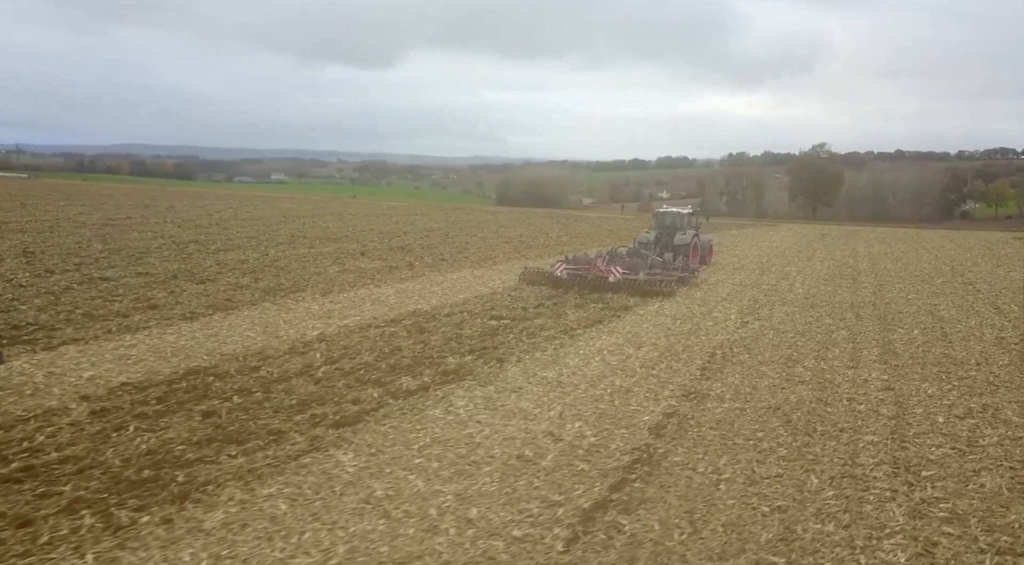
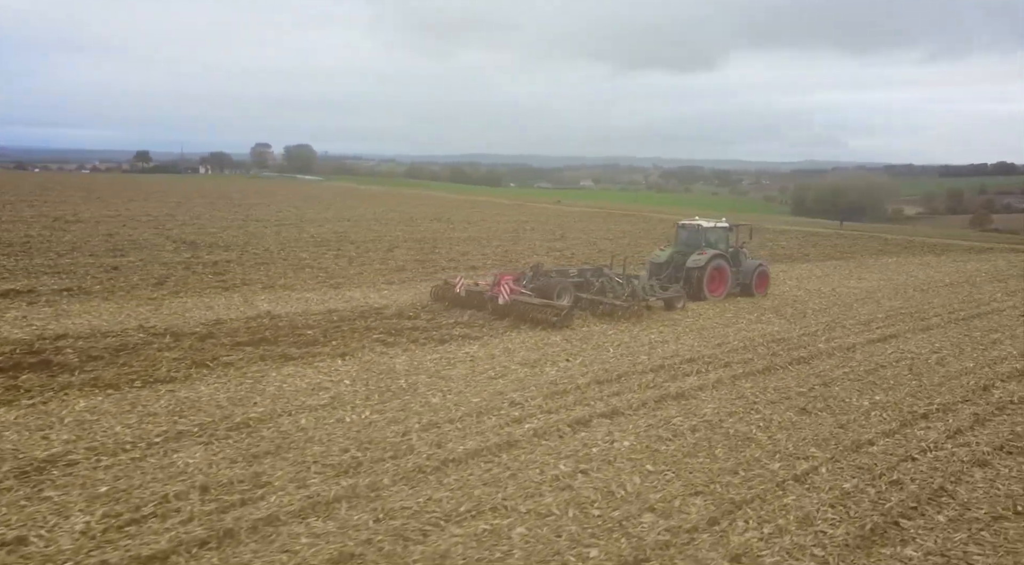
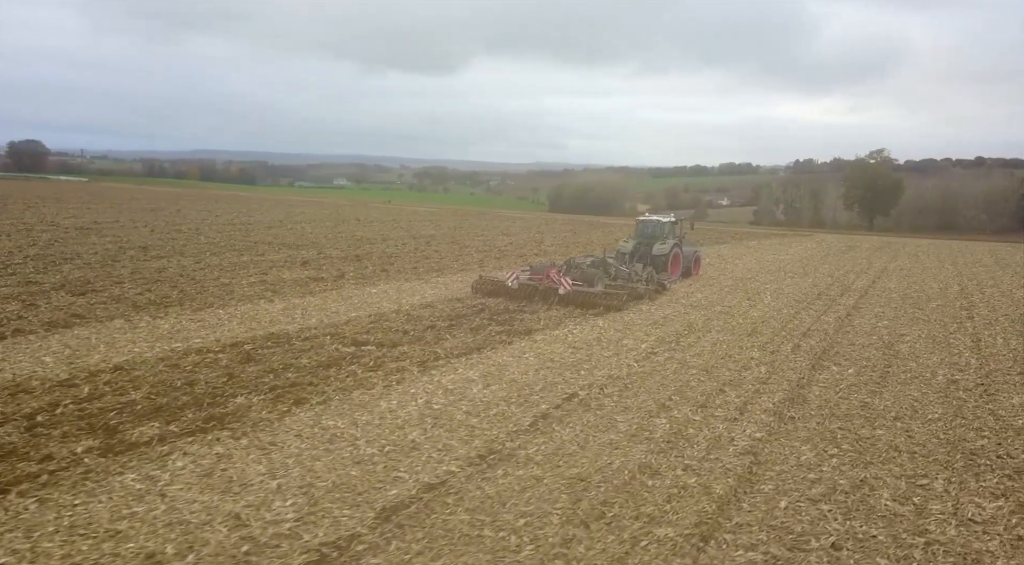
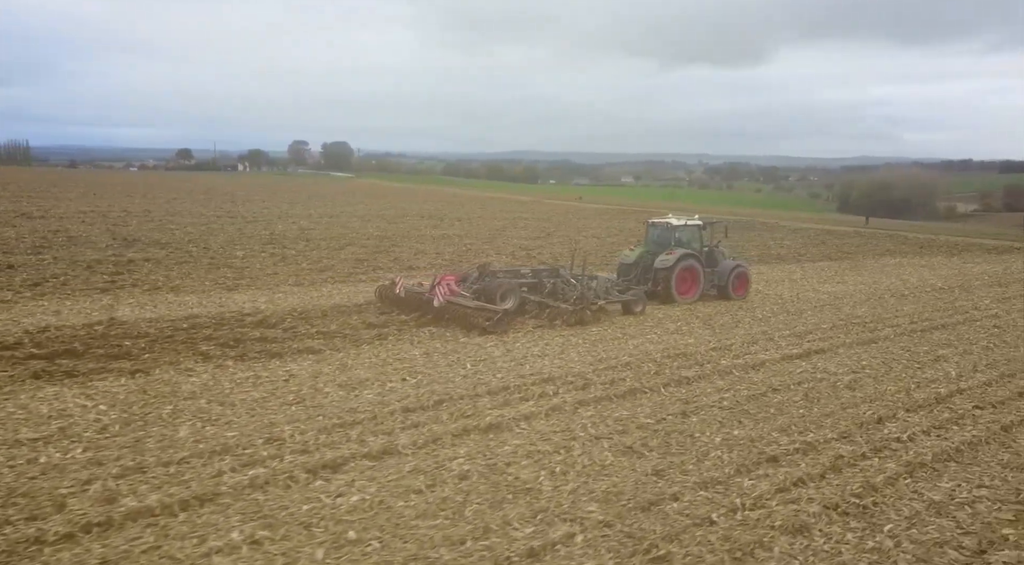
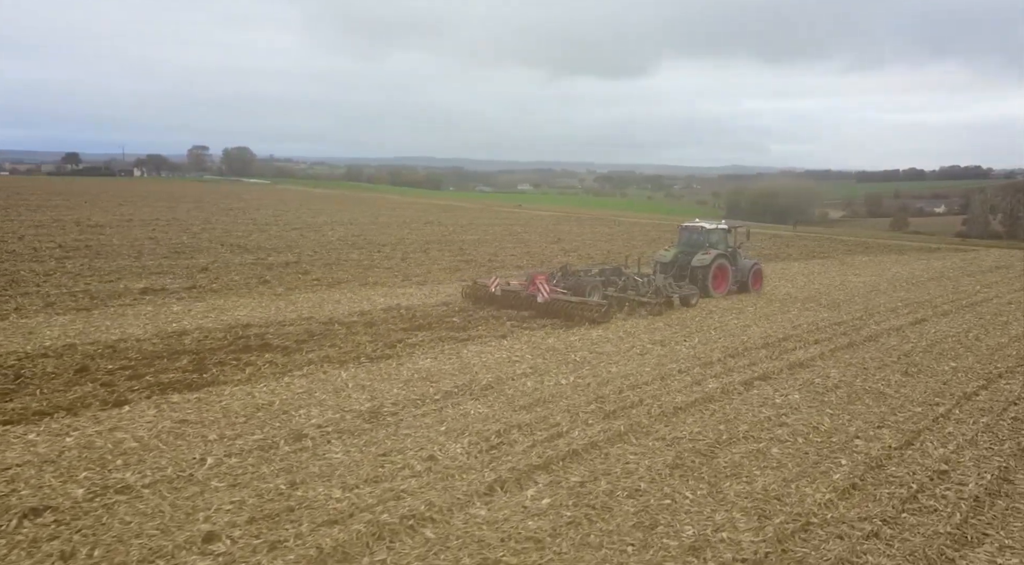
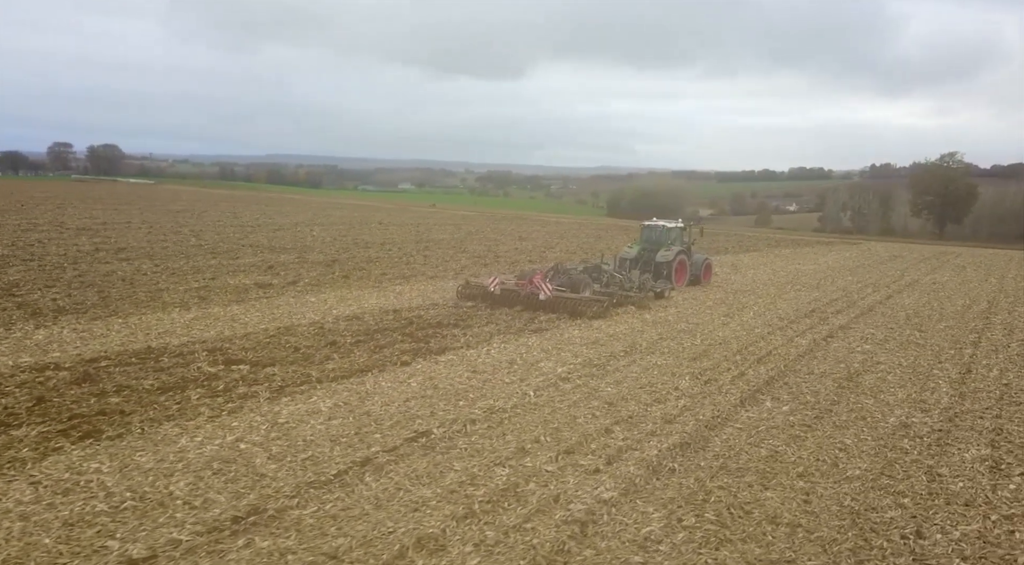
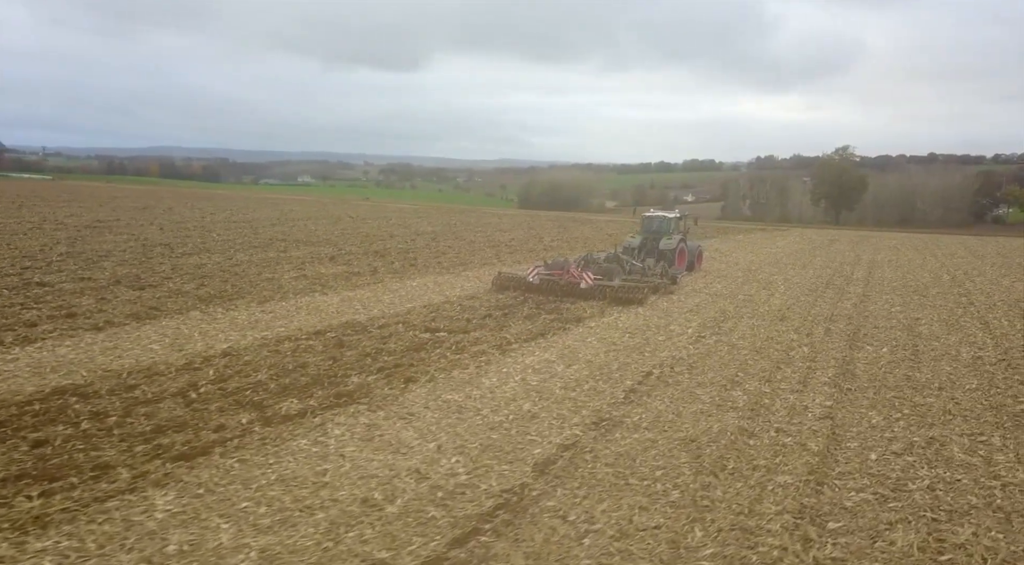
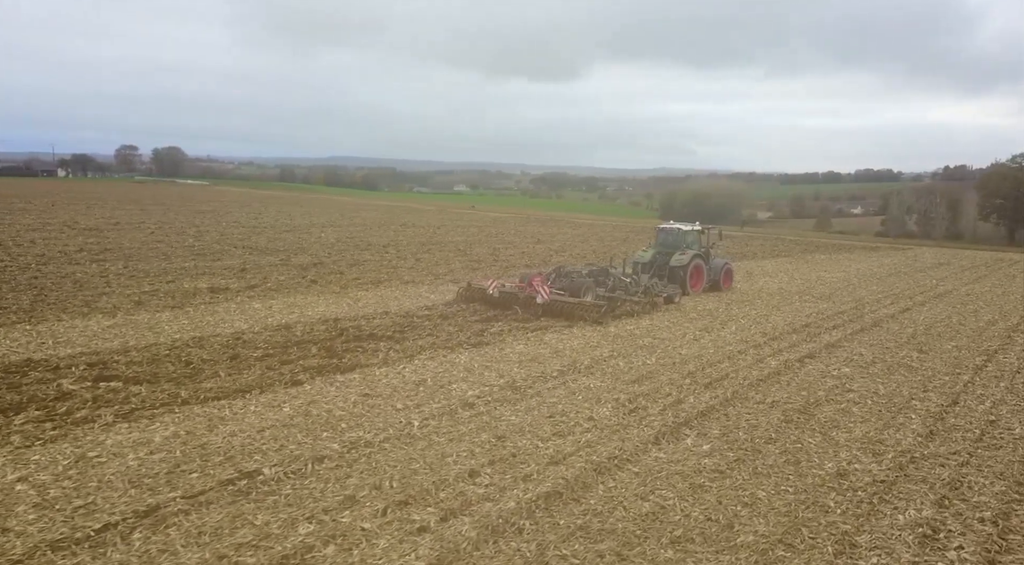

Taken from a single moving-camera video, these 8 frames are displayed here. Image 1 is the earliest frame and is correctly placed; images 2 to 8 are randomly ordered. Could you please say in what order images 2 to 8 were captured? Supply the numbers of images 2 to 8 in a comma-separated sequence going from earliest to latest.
7, 3, 6, 8, 5, 2, 4
